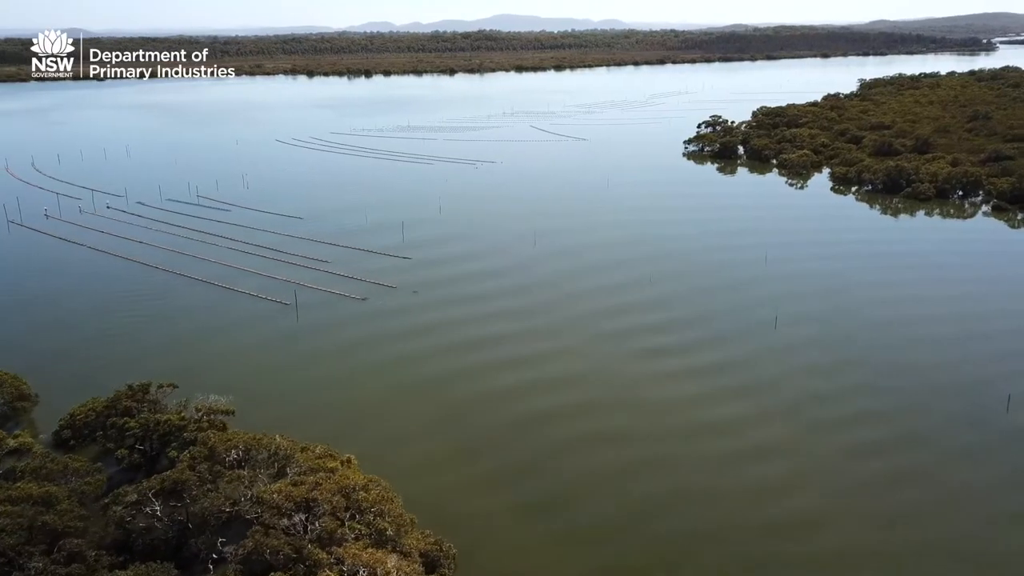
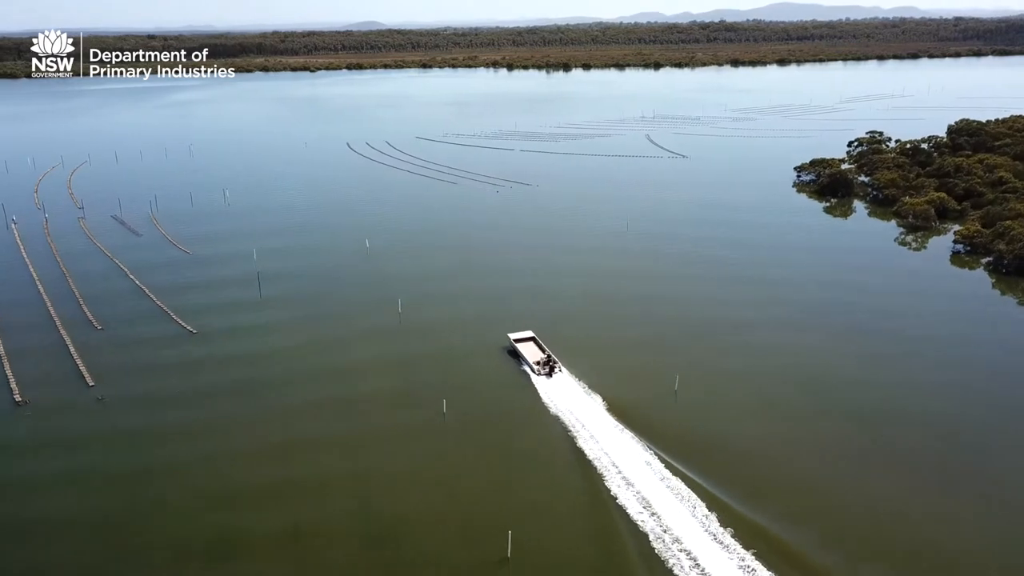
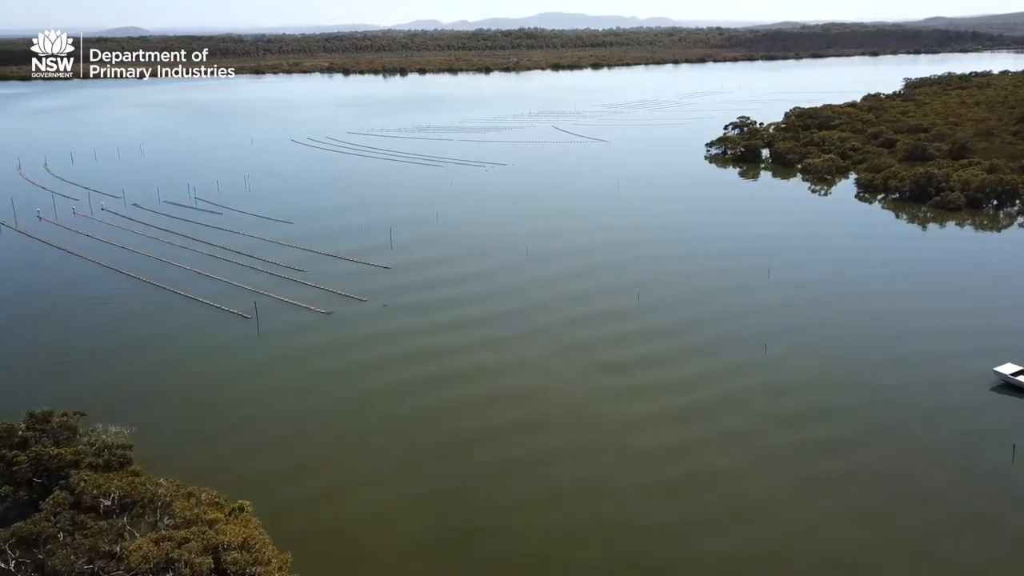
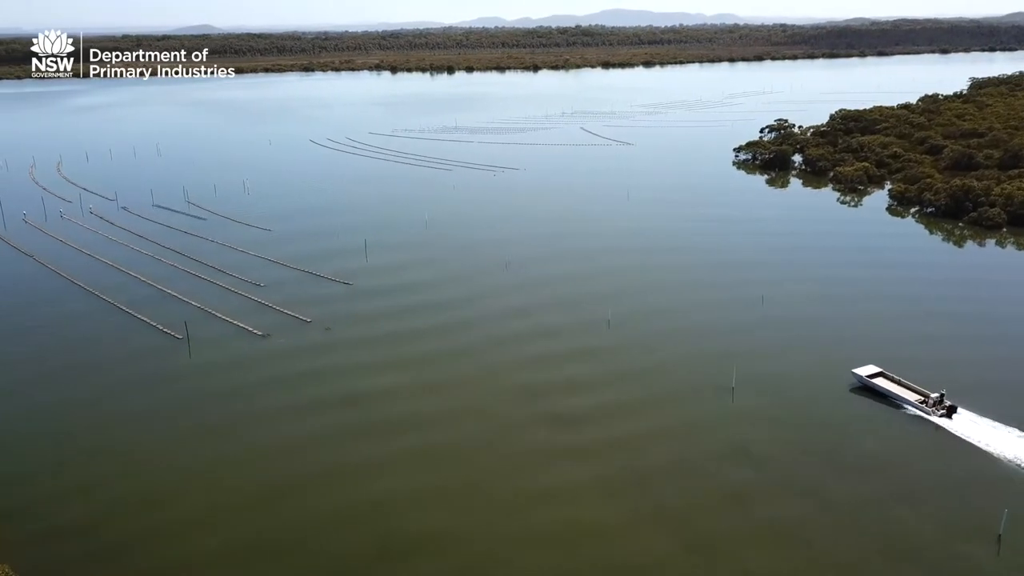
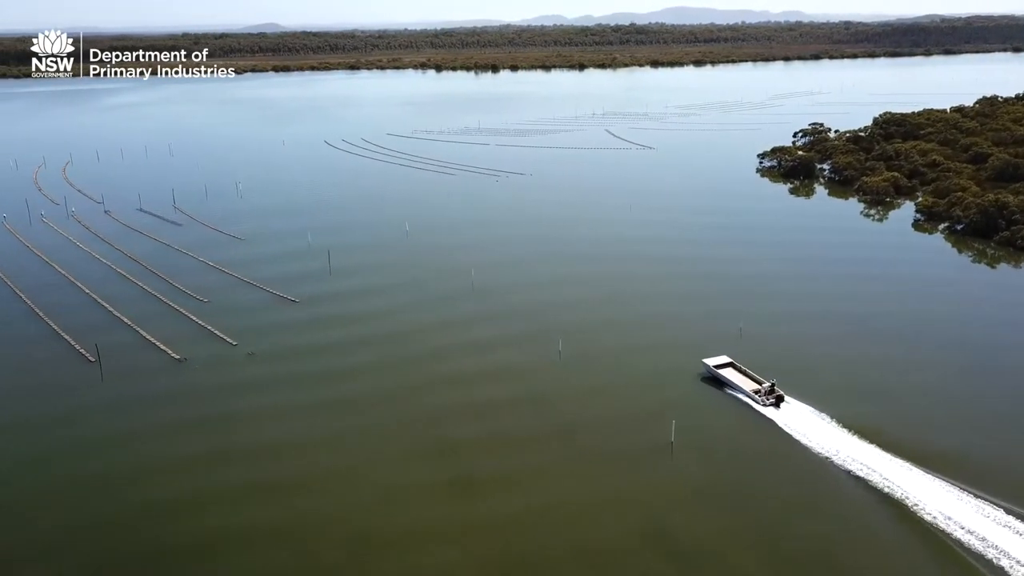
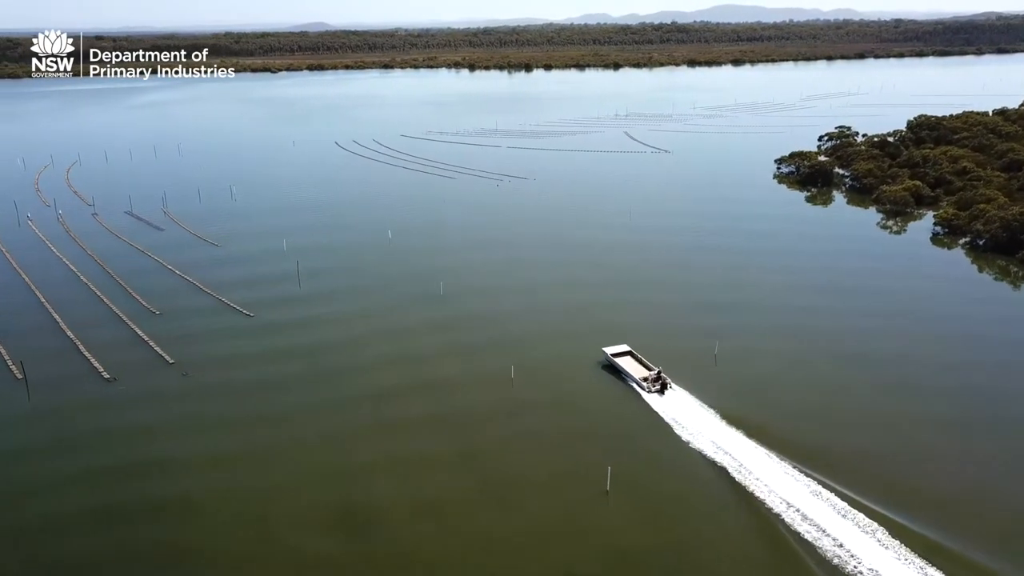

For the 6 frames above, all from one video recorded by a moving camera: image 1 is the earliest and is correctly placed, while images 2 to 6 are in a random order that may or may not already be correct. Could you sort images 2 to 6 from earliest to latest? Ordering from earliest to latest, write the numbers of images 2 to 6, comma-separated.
3, 4, 5, 6, 2
